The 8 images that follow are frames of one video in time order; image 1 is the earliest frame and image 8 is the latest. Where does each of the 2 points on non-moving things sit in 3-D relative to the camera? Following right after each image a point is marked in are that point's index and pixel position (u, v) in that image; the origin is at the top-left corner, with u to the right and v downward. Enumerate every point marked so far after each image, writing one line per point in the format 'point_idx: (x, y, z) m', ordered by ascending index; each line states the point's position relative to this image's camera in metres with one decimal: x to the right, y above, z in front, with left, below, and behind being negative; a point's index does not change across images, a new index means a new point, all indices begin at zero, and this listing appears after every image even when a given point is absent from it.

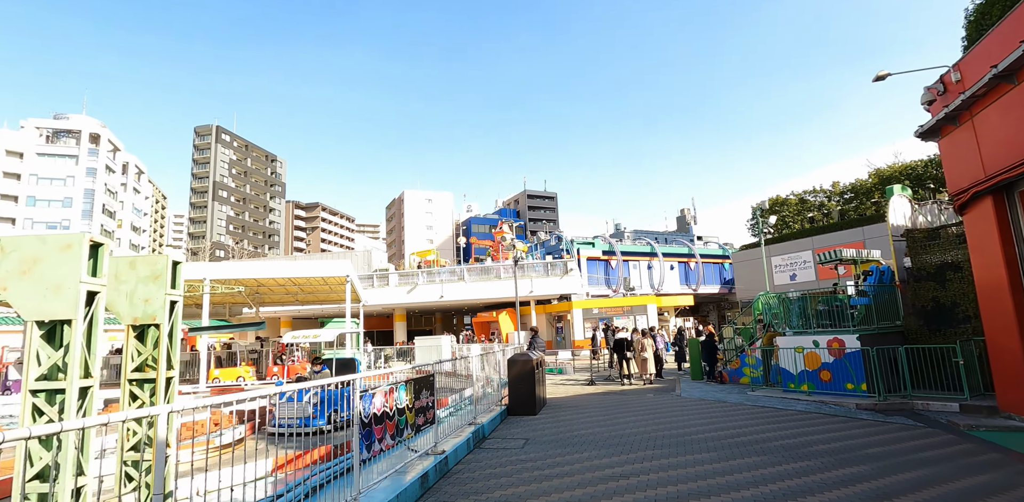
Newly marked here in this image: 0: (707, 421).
0: (+3.4, -3.0, +9.5) m
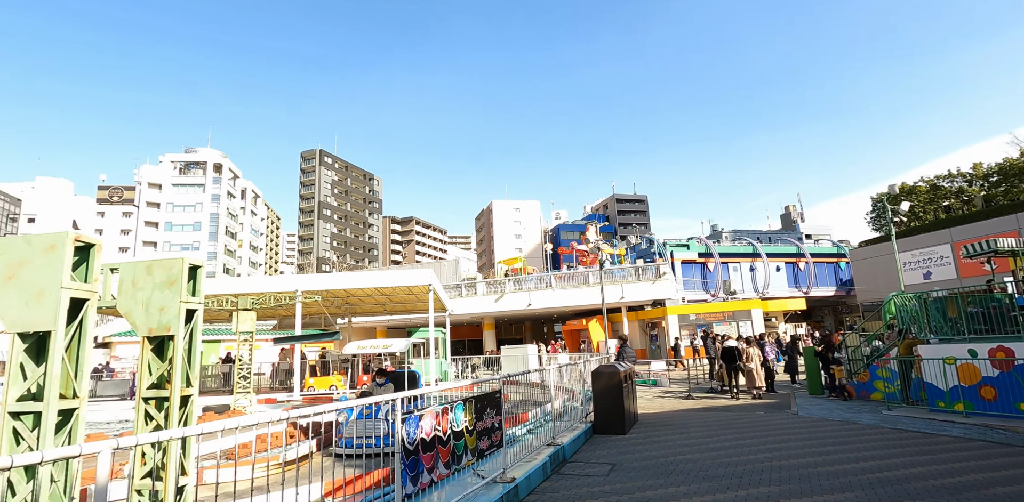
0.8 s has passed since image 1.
0: (+4.7, -2.9, +7.9) m
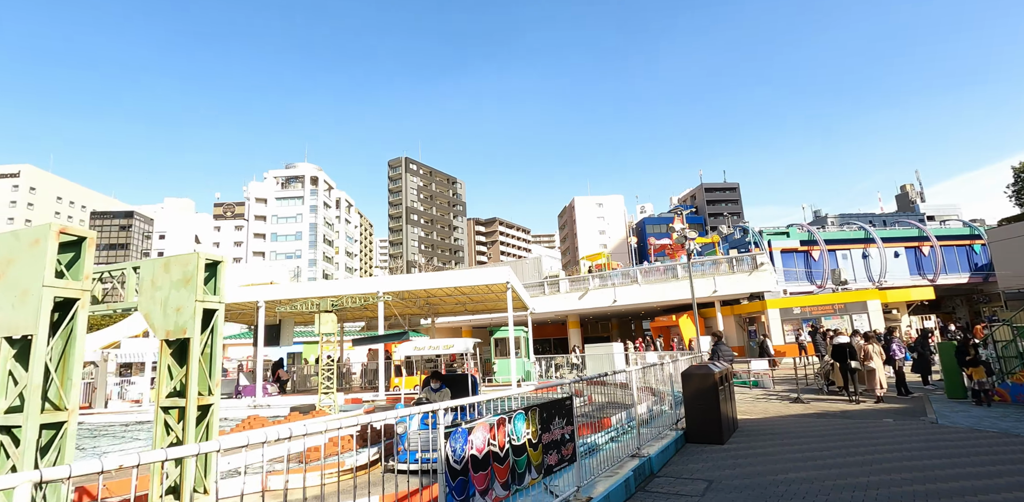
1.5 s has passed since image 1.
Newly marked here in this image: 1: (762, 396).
0: (+5.8, -2.6, +6.4) m
1: (+6.3, -3.6, +13.5) m
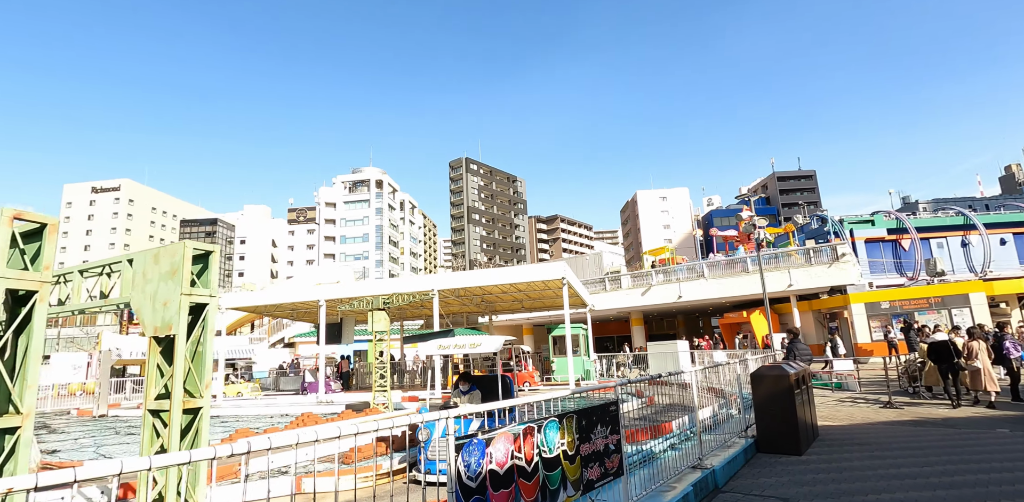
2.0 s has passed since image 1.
0: (+6.2, -2.3, +5.2) m
1: (+7.6, -3.4, +12.2) m
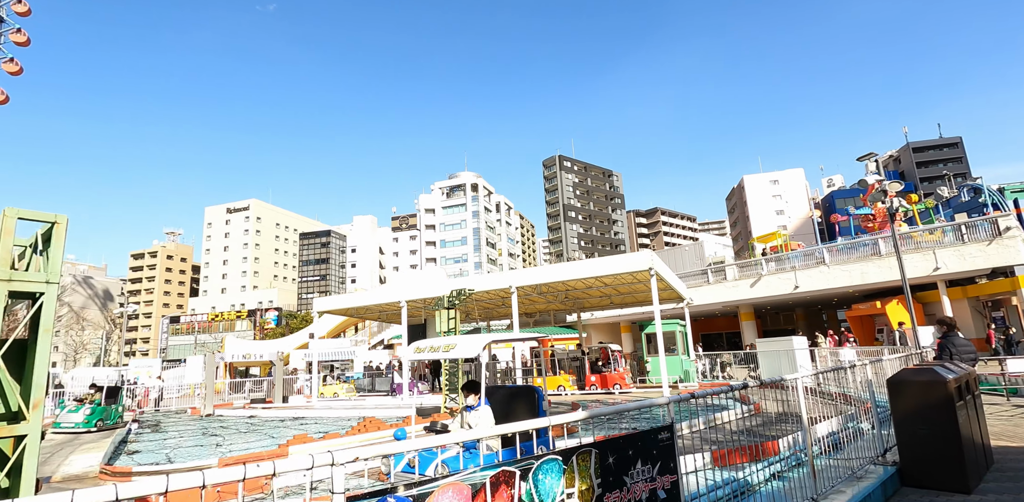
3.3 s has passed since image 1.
0: (+6.4, -1.8, +2.9) m
1: (+9.1, -2.8, +9.5) m
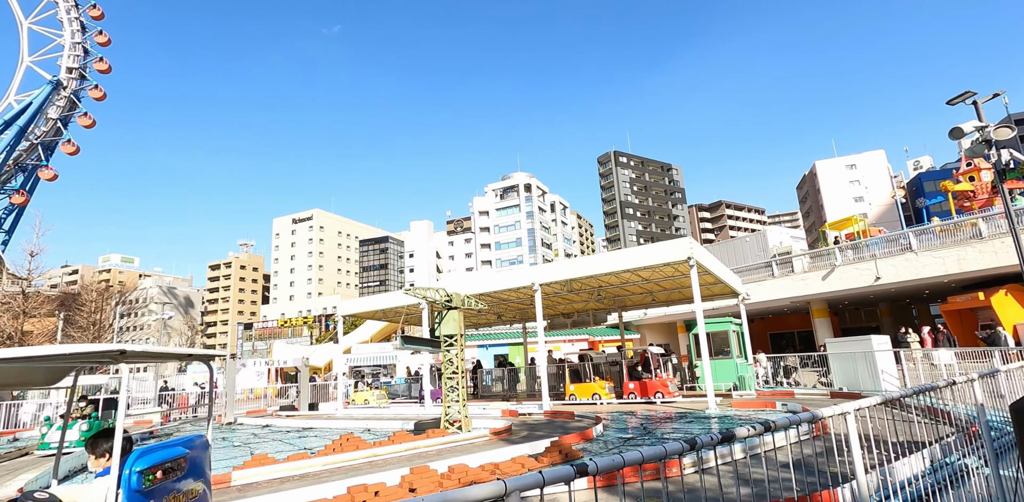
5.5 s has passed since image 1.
0: (+5.5, -1.4, +0.6) m
1: (+8.9, -2.3, +6.8) m
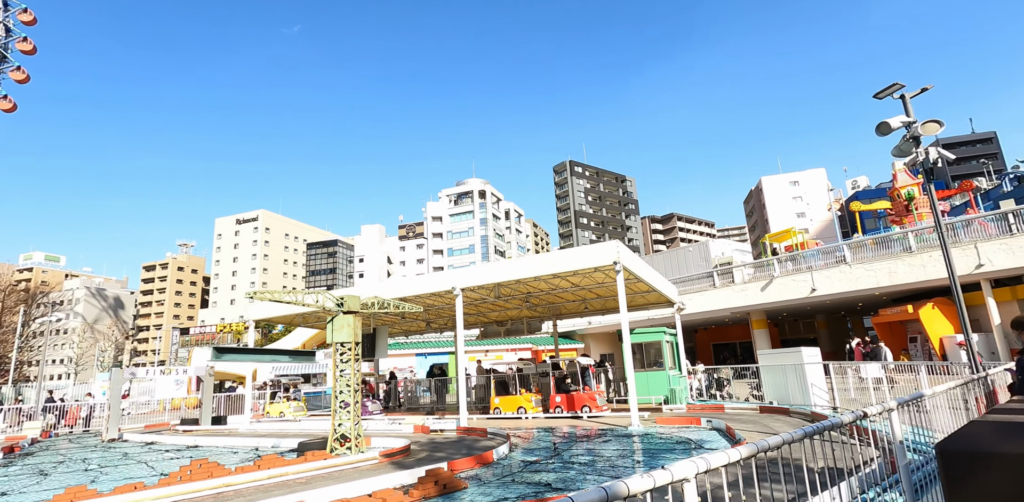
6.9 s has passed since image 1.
0: (+4.5, -1.4, -0.1) m
1: (+7.5, -2.4, +6.4) m
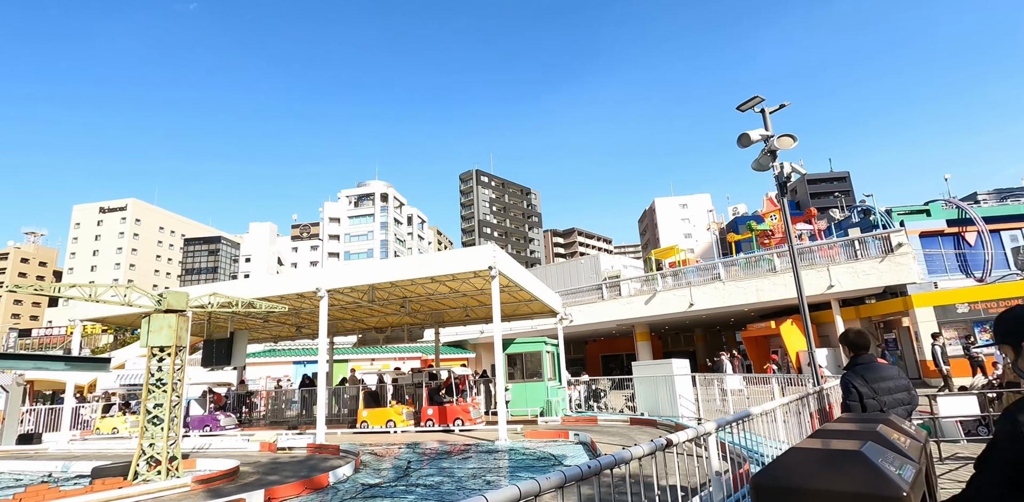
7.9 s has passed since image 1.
0: (+3.8, -1.4, -0.1) m
1: (+5.6, -2.7, +6.8) m
